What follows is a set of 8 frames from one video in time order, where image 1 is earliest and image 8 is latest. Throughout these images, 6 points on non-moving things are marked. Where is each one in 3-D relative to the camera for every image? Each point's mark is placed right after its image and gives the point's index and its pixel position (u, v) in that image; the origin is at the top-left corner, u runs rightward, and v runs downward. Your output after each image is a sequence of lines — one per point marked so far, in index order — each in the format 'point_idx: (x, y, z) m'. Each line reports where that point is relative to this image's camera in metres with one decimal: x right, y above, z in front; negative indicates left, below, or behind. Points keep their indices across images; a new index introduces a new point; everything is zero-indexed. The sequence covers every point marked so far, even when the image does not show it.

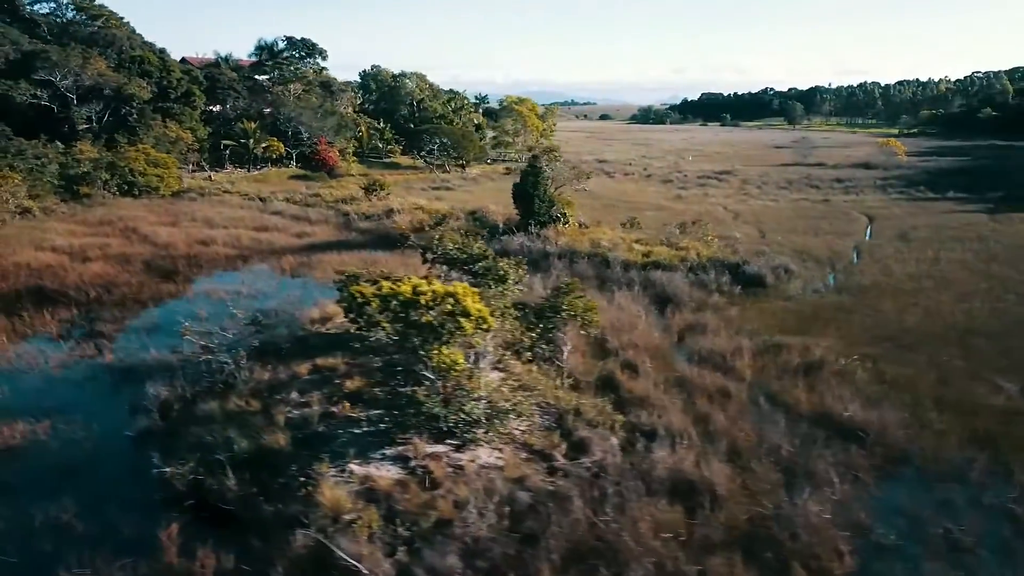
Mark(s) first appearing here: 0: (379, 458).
0: (-1.8, -2.3, +11.1) m
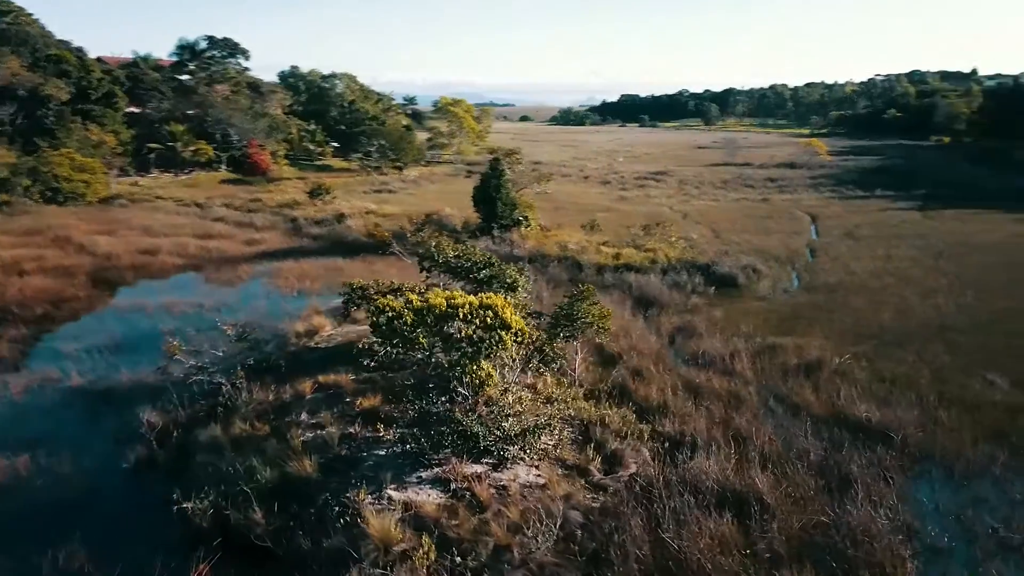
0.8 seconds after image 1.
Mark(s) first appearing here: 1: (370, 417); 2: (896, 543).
0: (-1.2, -2.5, +10.5) m
1: (-2.1, -2.0, +12.4) m
2: (+4.6, -3.1, +9.7) m
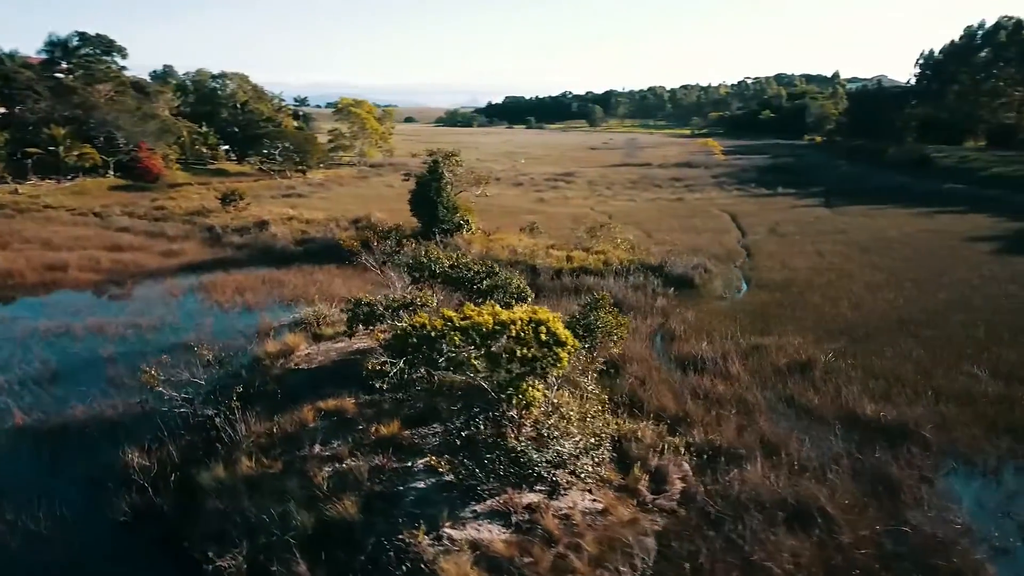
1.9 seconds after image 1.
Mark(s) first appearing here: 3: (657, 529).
0: (-0.5, -2.7, +9.6) m
1: (-1.6, -2.3, +11.4) m
2: (+5.4, -3.1, +9.6) m
3: (+1.7, -2.9, +9.8) m
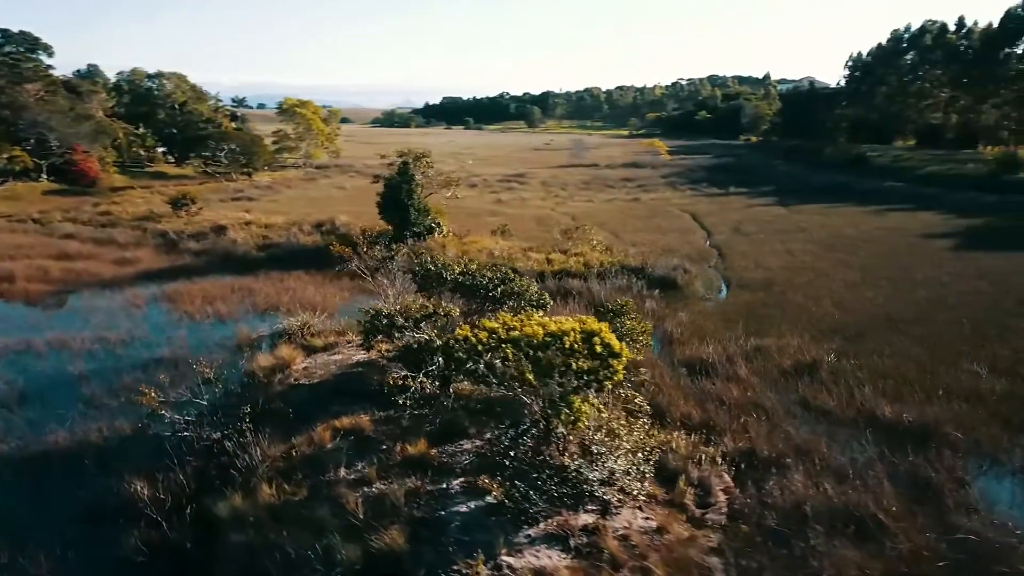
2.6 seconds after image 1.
0: (+0.2, -2.8, +9.0) m
1: (-1.1, -2.4, +10.7) m
2: (+6.1, -3.1, +9.5) m
3: (+2.4, -3.0, +9.3) m
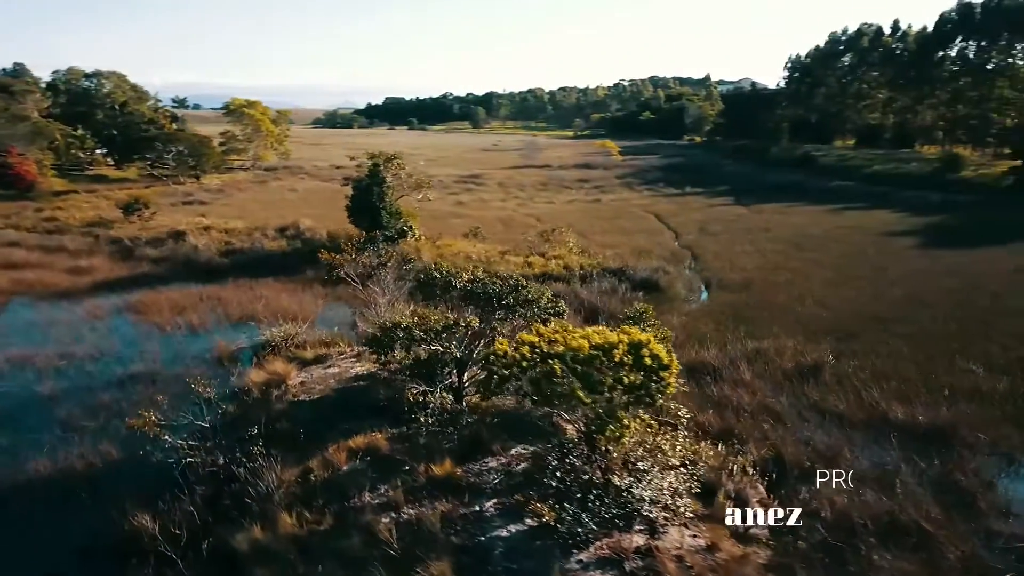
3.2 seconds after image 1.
0: (+0.7, -2.9, +8.5) m
1: (-0.7, -2.5, +10.1) m
2: (+6.6, -3.1, +9.4) m
3: (+2.9, -3.1, +9.0) m
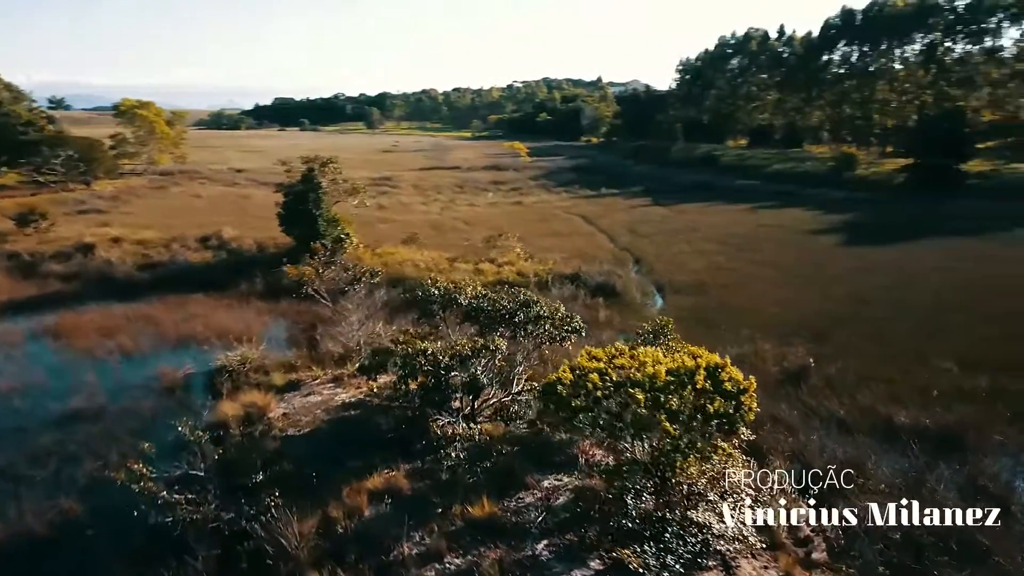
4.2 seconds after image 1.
0: (+1.5, -3.1, +7.7) m
1: (-0.1, -2.8, +9.1) m
2: (+7.2, -3.2, +9.4) m
3: (+3.6, -3.2, +8.5) m
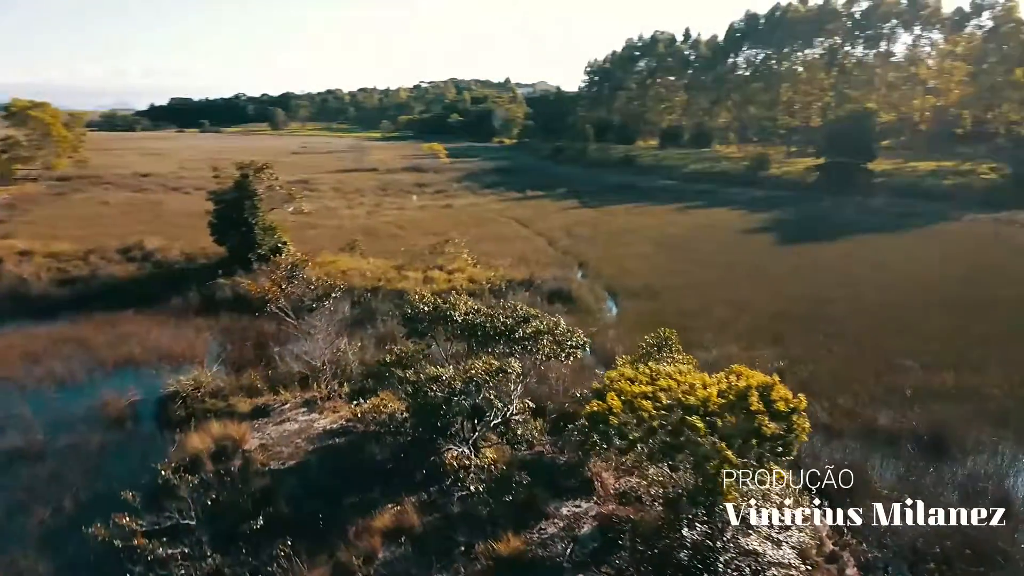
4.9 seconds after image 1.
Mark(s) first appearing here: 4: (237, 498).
0: (+2.0, -3.3, +7.3) m
1: (+0.2, -3.0, +8.5) m
2: (+7.5, -3.2, +9.6) m
3: (+4.0, -3.3, +8.3) m
4: (-3.3, -2.5, +9.5) m
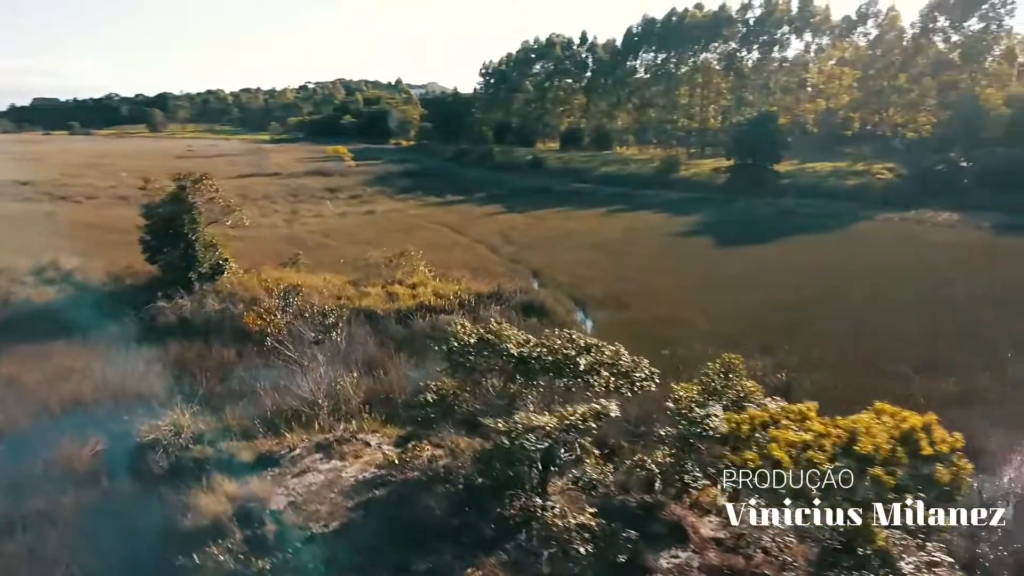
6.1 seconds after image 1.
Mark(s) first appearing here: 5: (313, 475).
0: (+3.3, -3.6, +6.6) m
1: (+1.4, -3.3, +7.6) m
2: (+8.5, -3.4, +9.6) m
3: (+5.2, -3.6, +7.9) m
4: (-2.2, -2.9, +8.2) m
5: (-2.7, -2.5, +11.0) m
